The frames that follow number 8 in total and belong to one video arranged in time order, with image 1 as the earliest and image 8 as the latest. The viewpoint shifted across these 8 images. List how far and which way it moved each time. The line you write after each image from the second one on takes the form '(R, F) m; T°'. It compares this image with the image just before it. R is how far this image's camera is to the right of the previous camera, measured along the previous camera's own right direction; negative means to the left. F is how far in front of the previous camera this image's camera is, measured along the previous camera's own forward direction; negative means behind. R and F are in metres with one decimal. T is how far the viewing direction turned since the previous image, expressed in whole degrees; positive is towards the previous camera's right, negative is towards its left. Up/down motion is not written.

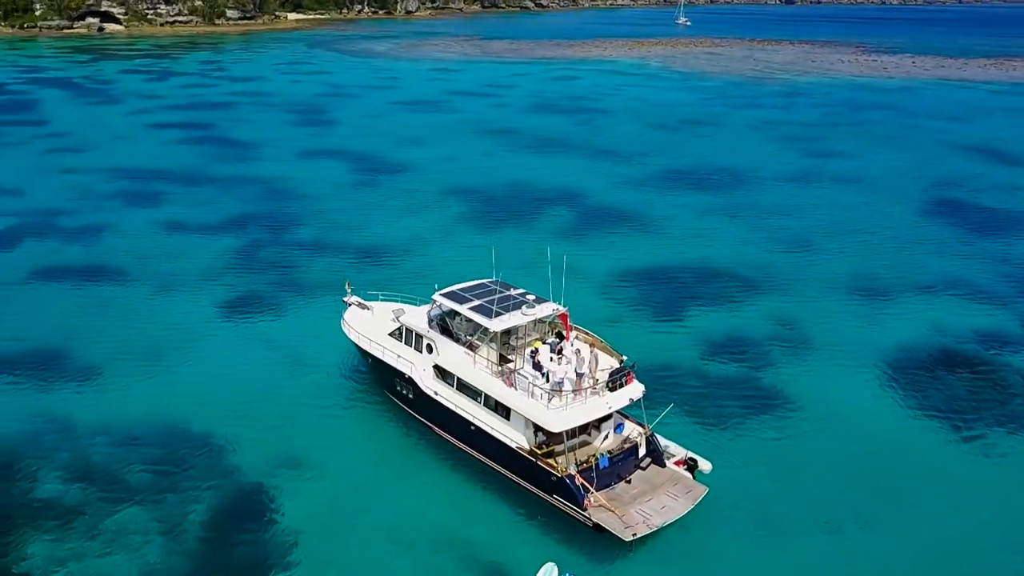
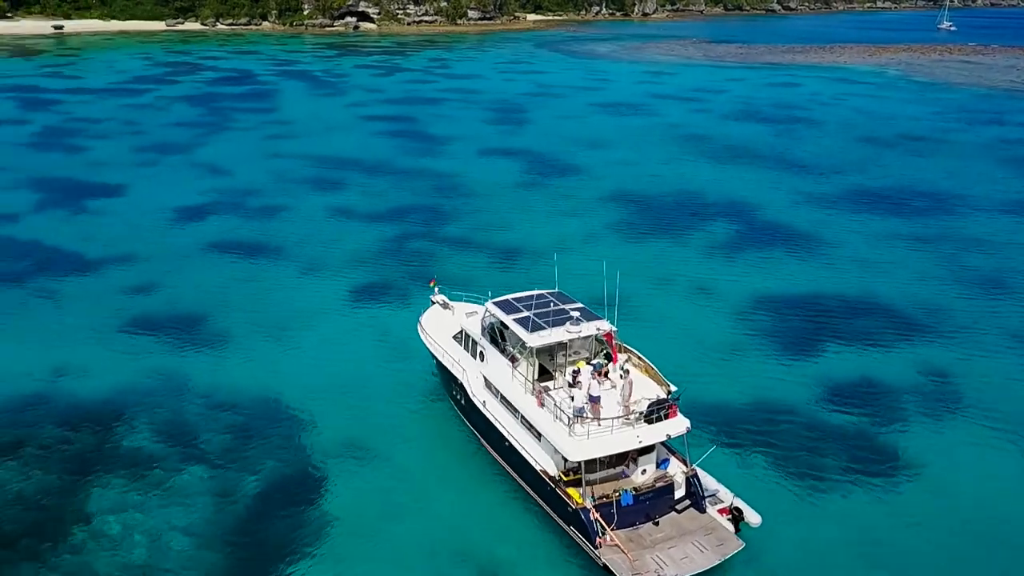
(+4.4, +1.3) m; -16°
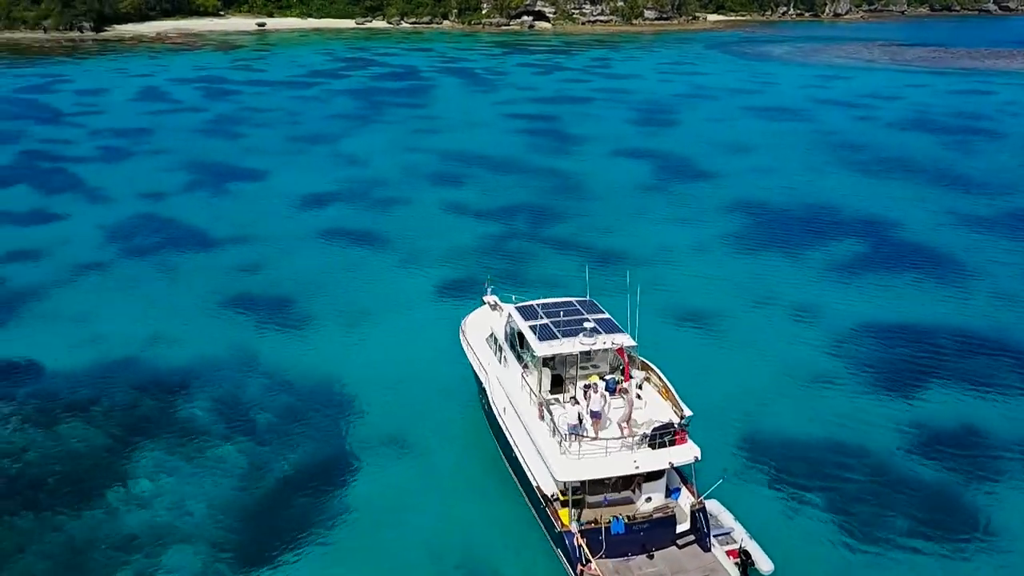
(+3.7, +1.1) m; -12°
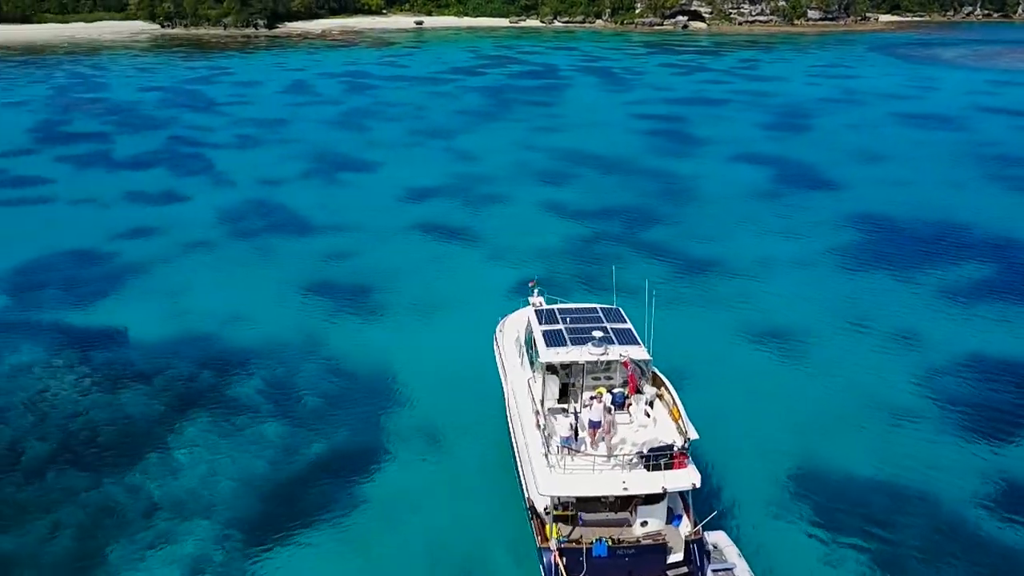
(+3.2, +0.9) m; -10°
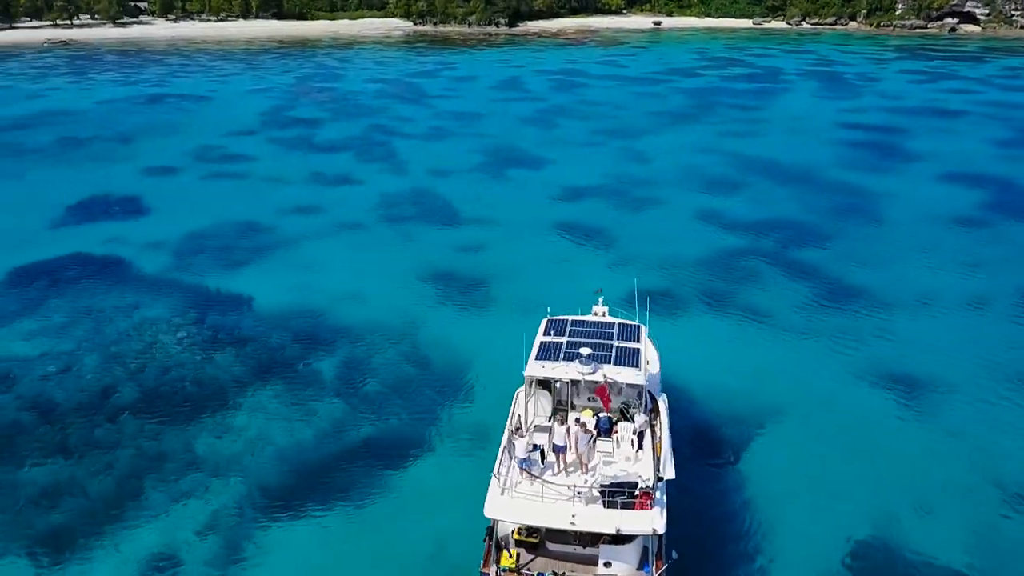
(+5.0, +1.7) m; -16°
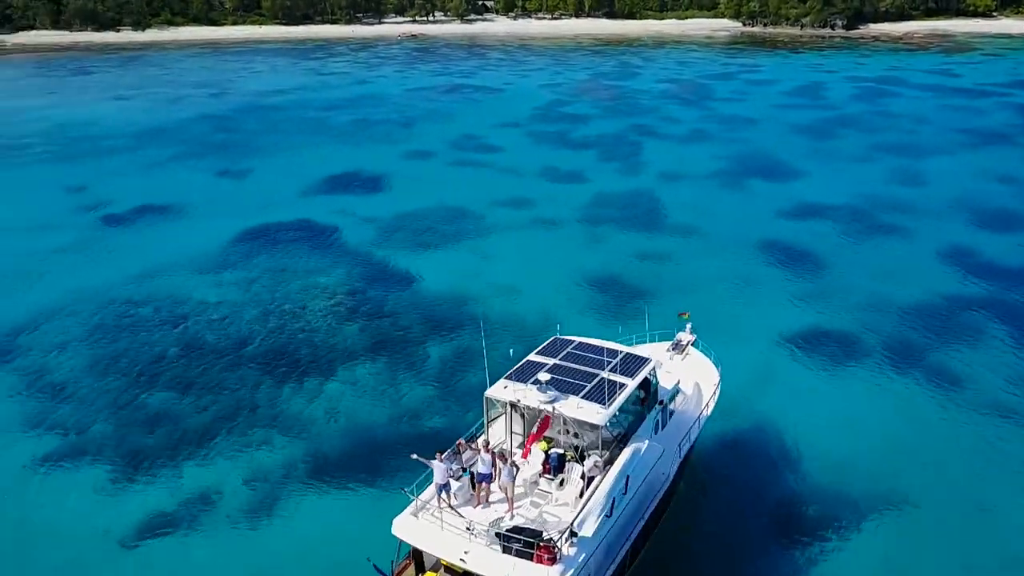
(+6.4, +2.5) m; -22°
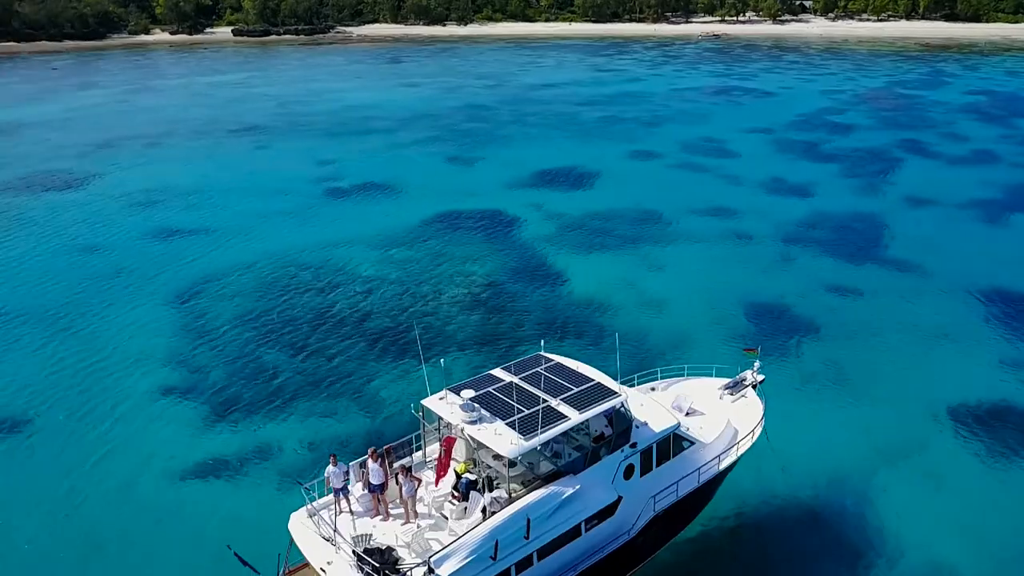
(+6.0, +2.4) m; -20°
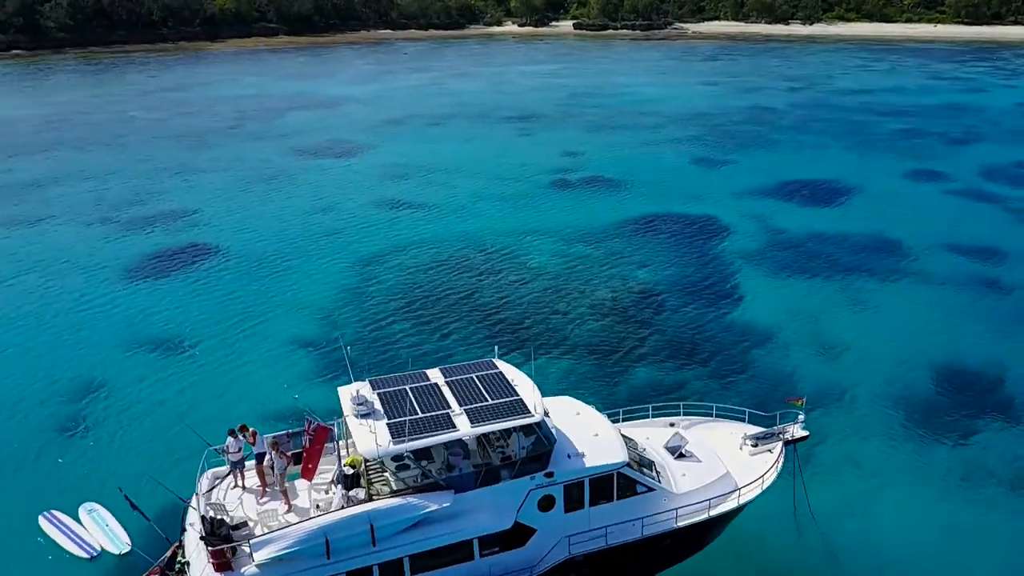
(+6.4, +2.2) m; -22°
